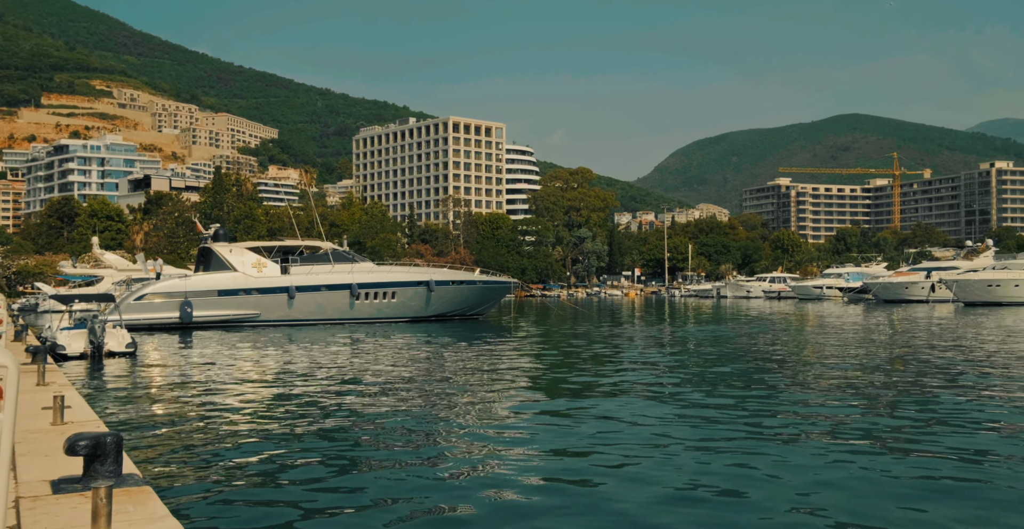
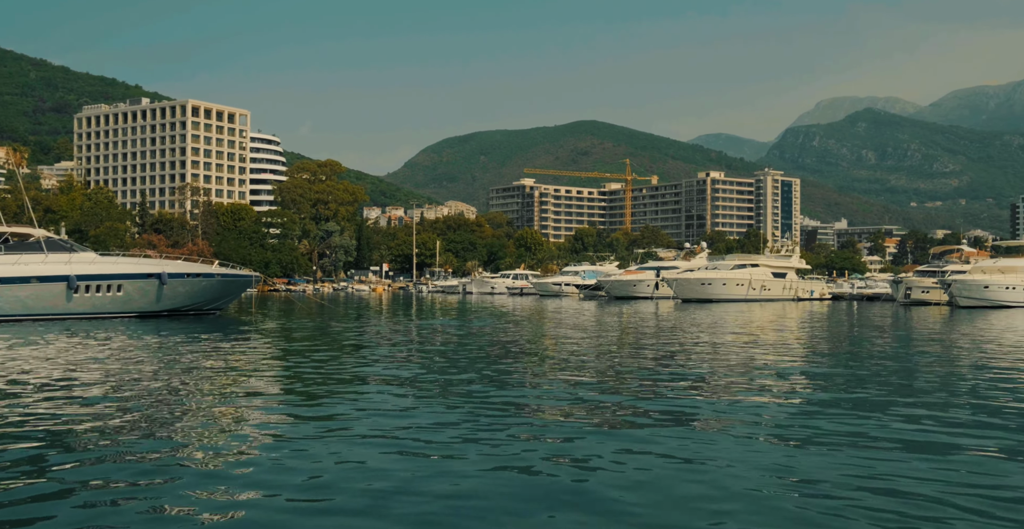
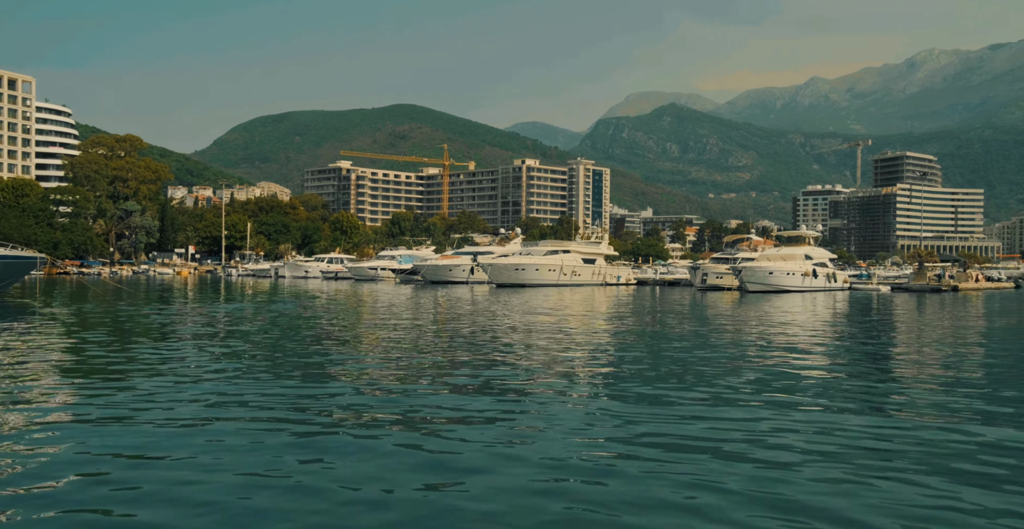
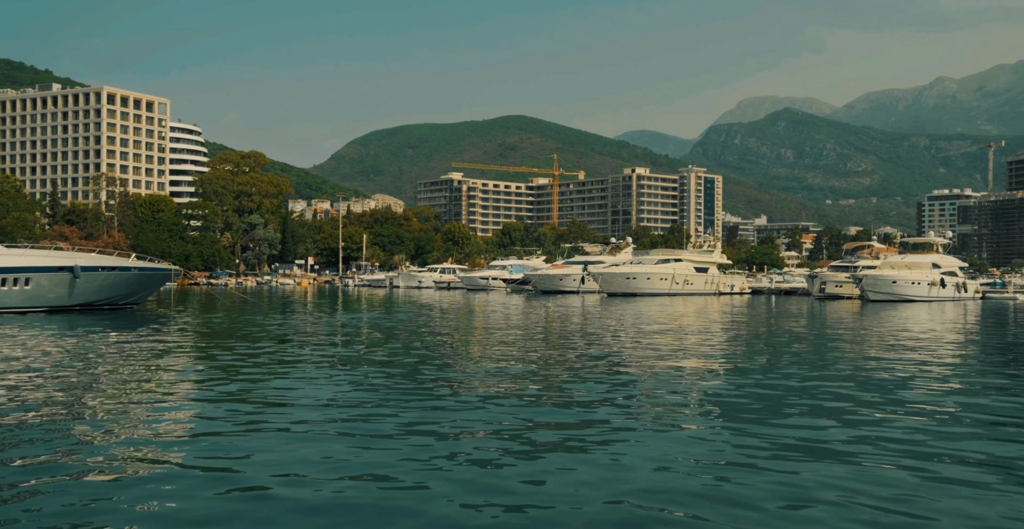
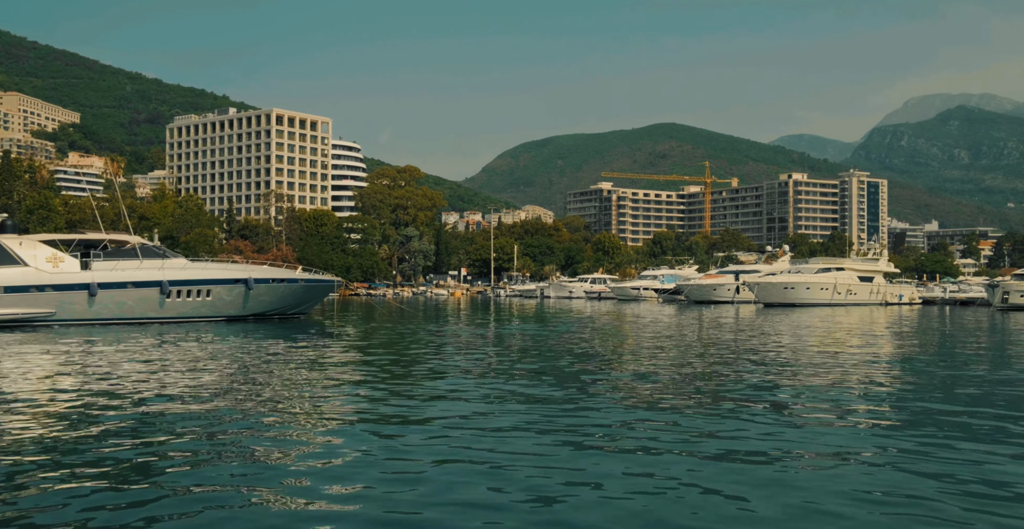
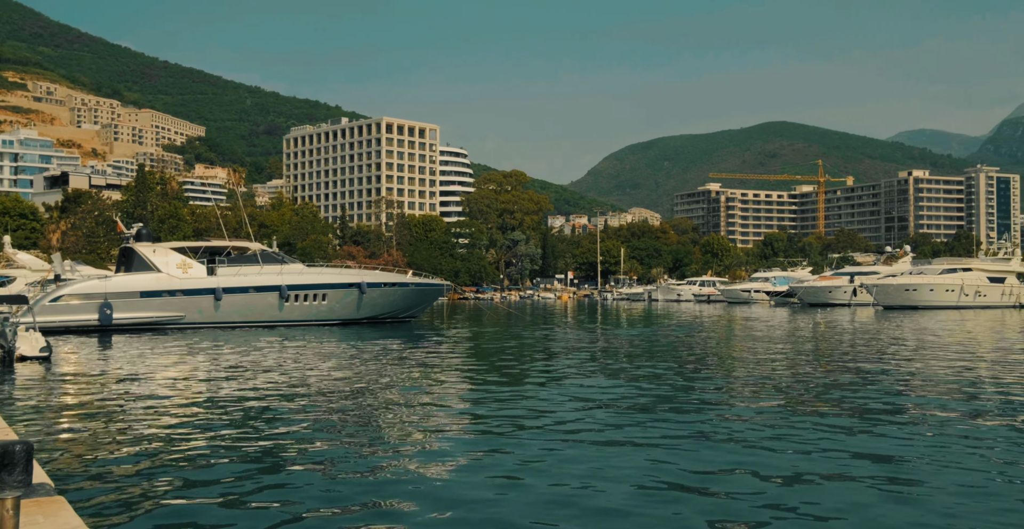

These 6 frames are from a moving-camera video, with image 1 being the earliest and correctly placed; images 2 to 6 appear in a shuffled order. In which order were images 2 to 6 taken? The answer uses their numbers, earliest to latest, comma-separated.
6, 5, 2, 4, 3
